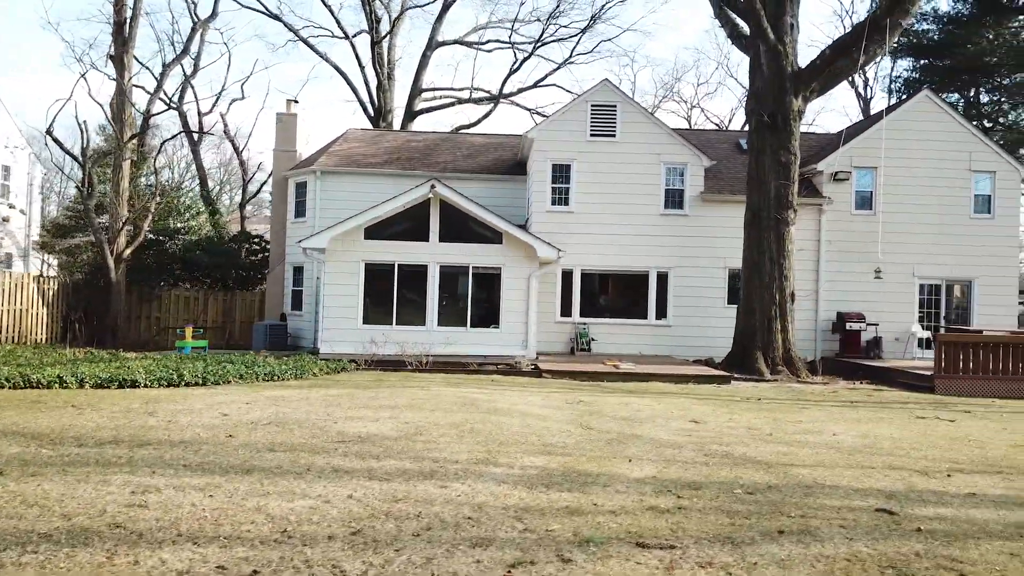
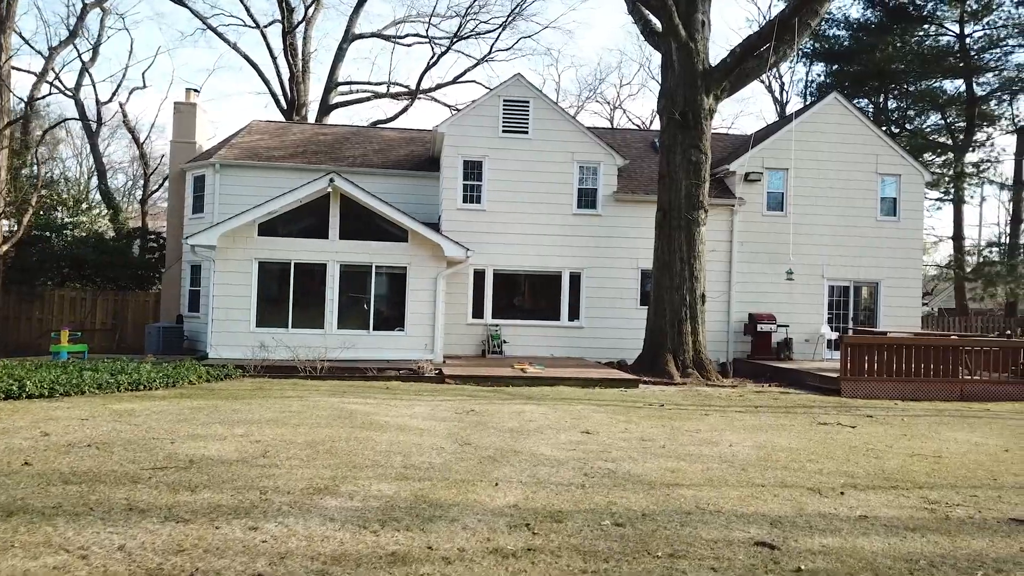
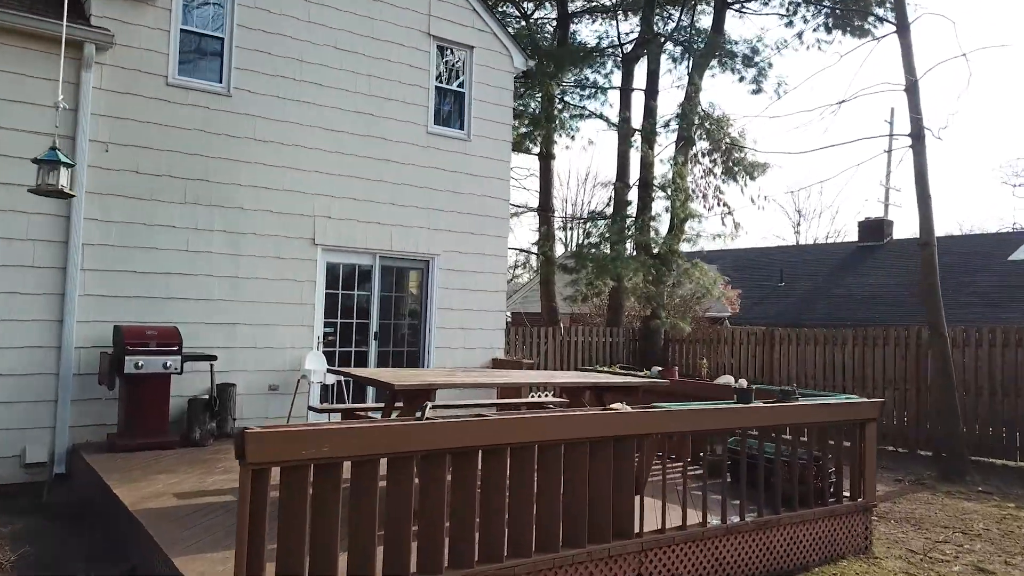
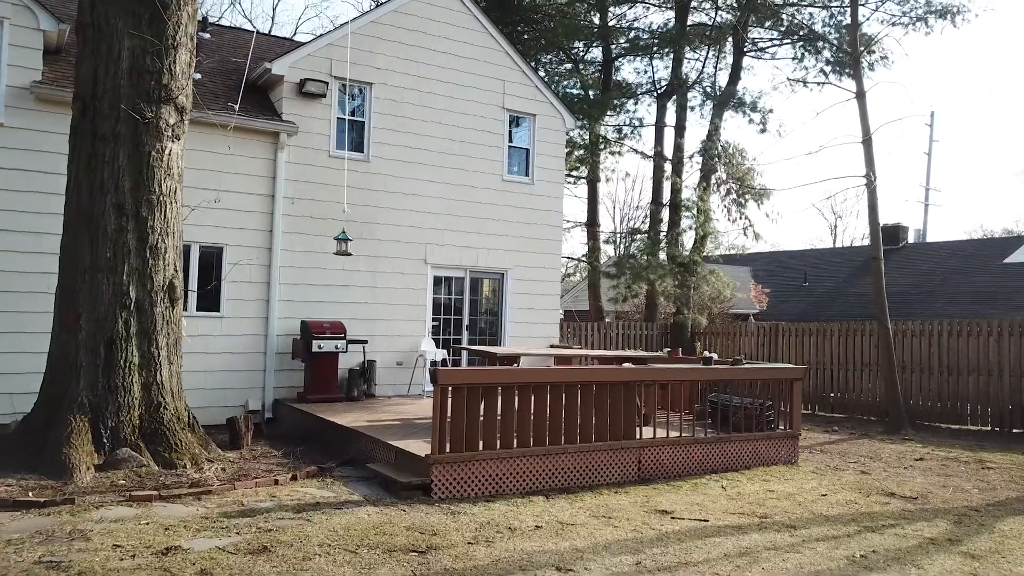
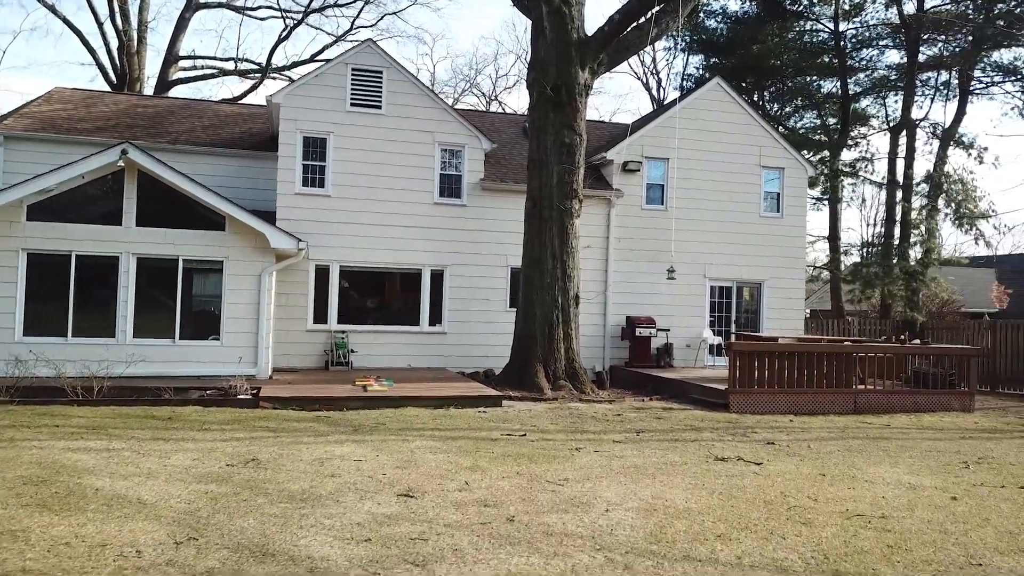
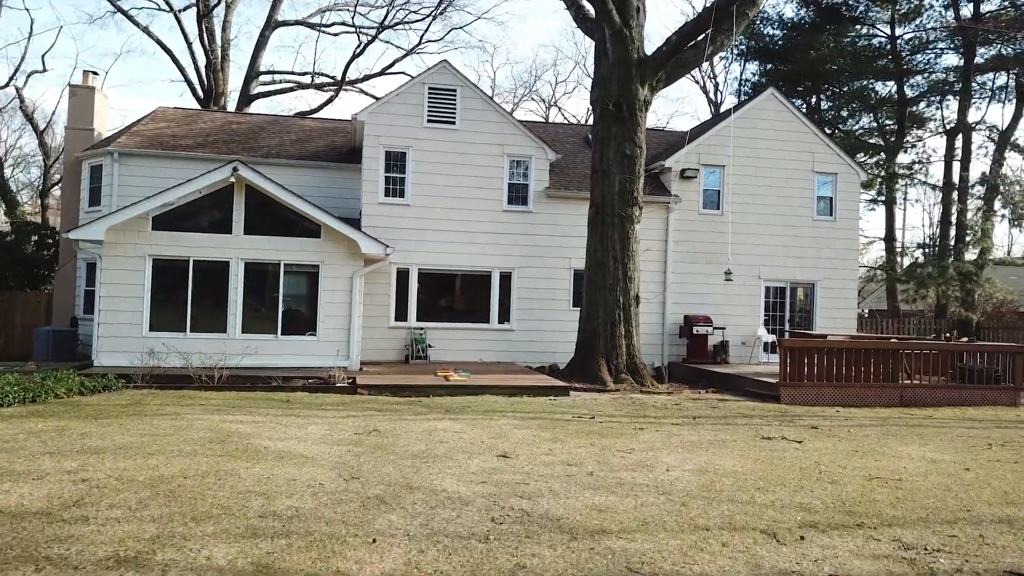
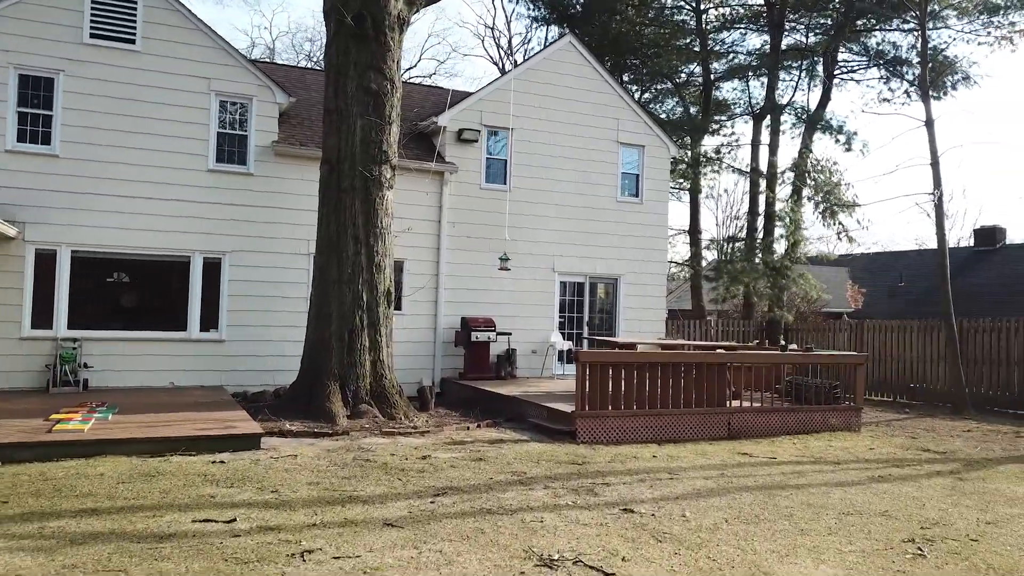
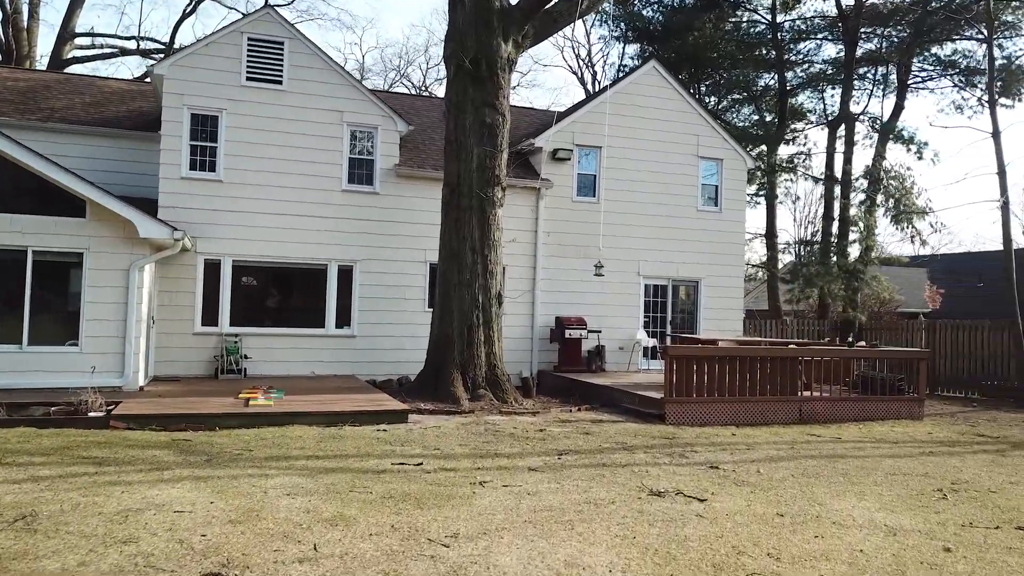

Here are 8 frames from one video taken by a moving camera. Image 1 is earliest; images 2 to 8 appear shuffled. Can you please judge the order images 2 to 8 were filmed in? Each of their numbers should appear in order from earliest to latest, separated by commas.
2, 6, 5, 8, 7, 4, 3
